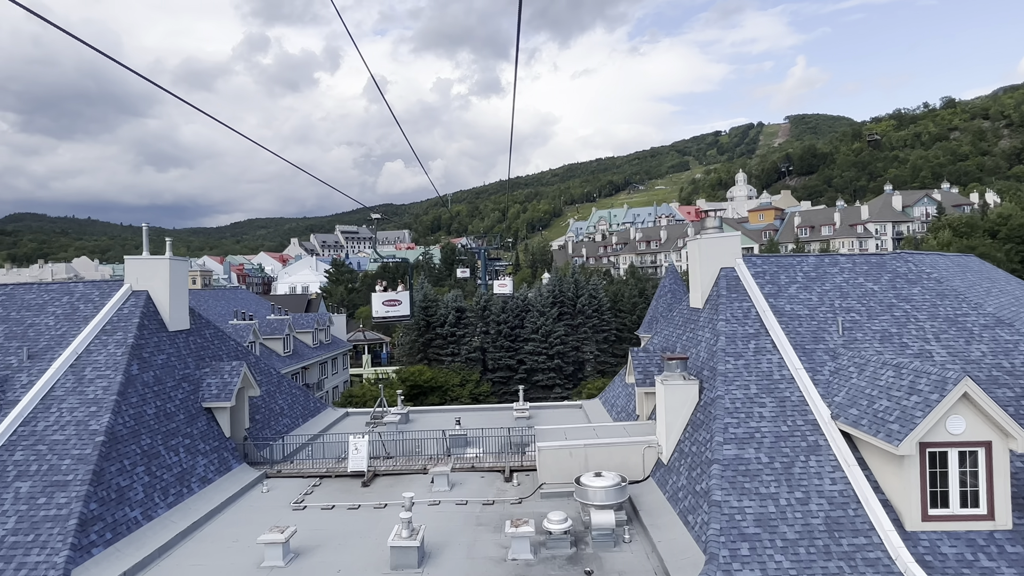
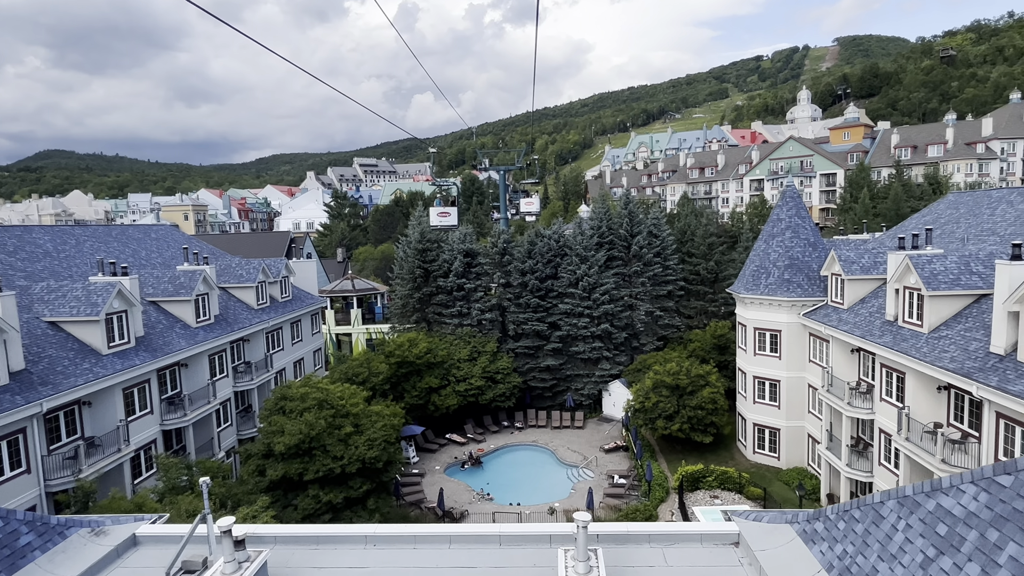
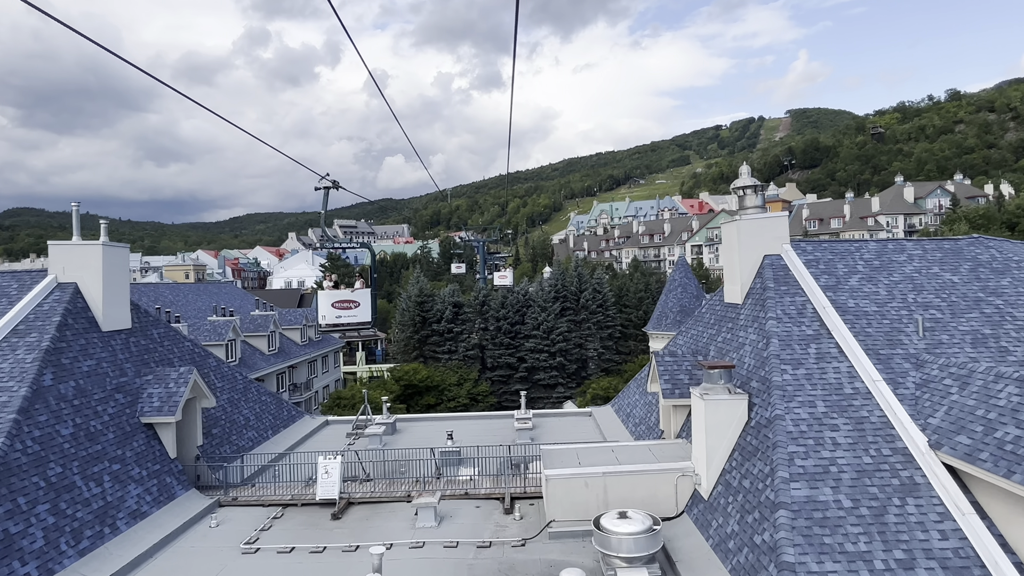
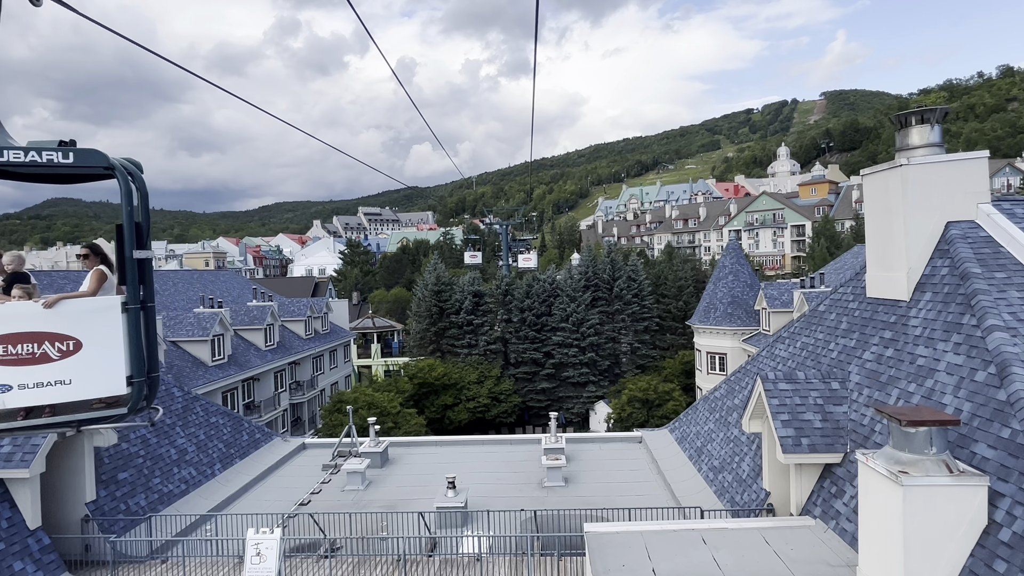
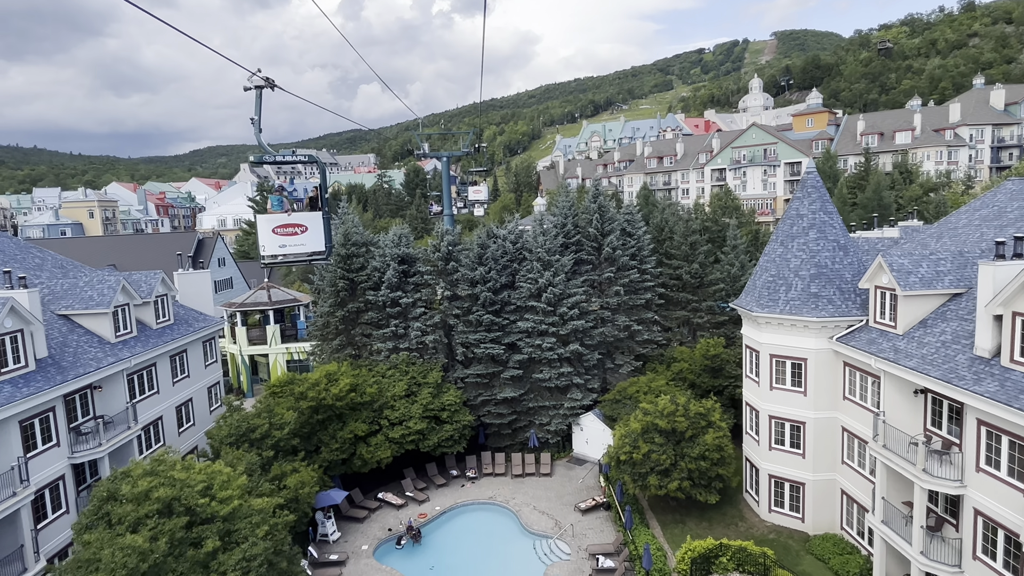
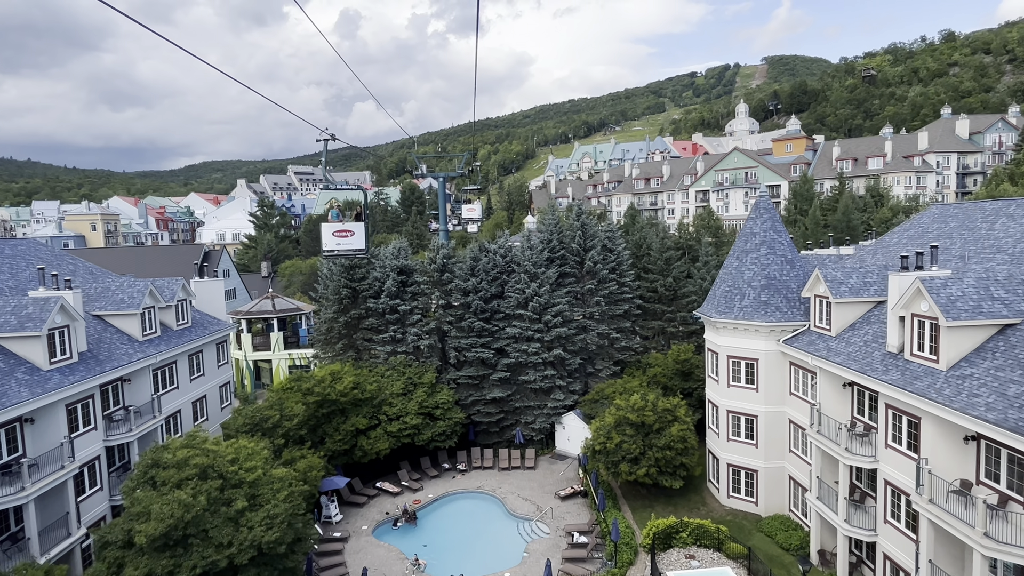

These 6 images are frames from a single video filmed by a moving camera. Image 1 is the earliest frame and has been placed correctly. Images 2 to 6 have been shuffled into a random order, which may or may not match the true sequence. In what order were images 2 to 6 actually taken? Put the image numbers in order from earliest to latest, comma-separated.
3, 4, 2, 6, 5
